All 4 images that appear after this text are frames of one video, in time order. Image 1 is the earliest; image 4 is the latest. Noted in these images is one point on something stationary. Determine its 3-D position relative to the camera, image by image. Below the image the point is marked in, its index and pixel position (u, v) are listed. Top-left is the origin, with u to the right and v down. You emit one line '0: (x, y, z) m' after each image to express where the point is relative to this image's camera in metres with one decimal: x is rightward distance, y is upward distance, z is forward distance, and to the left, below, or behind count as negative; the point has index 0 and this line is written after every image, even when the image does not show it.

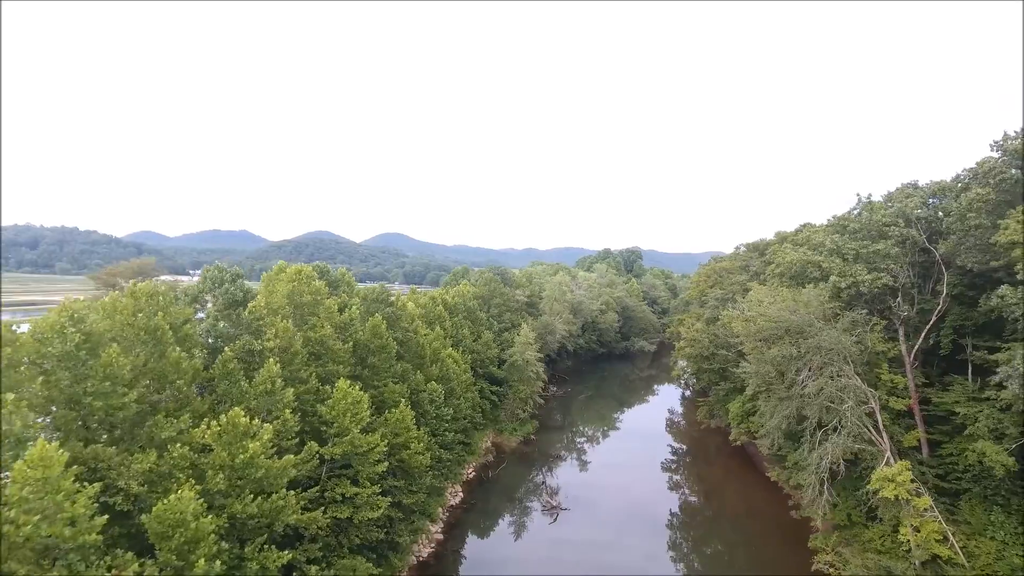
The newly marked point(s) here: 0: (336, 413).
0: (-7.0, -4.9, +19.1) m
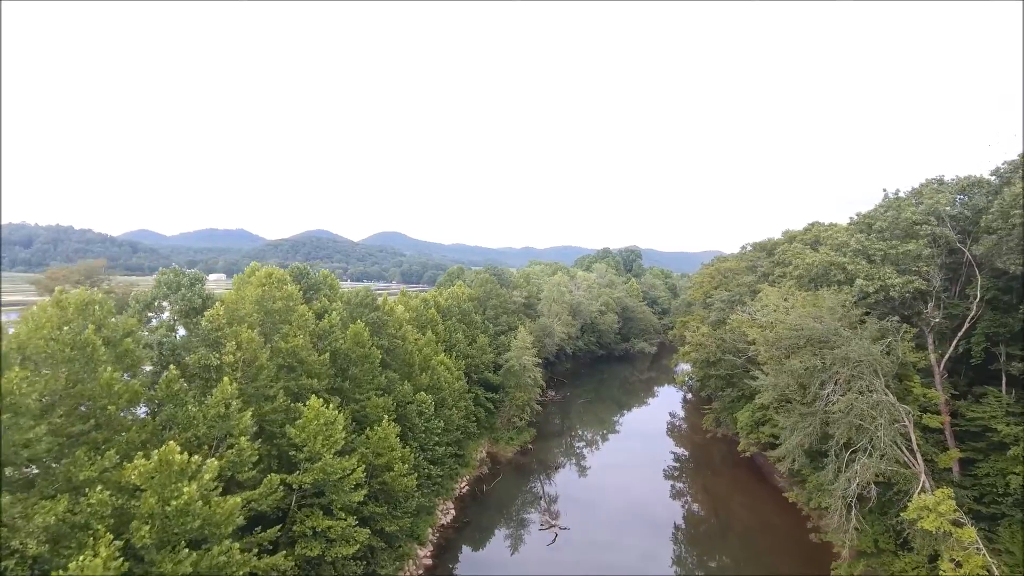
0: (-7.2, -5.1, +16.9) m
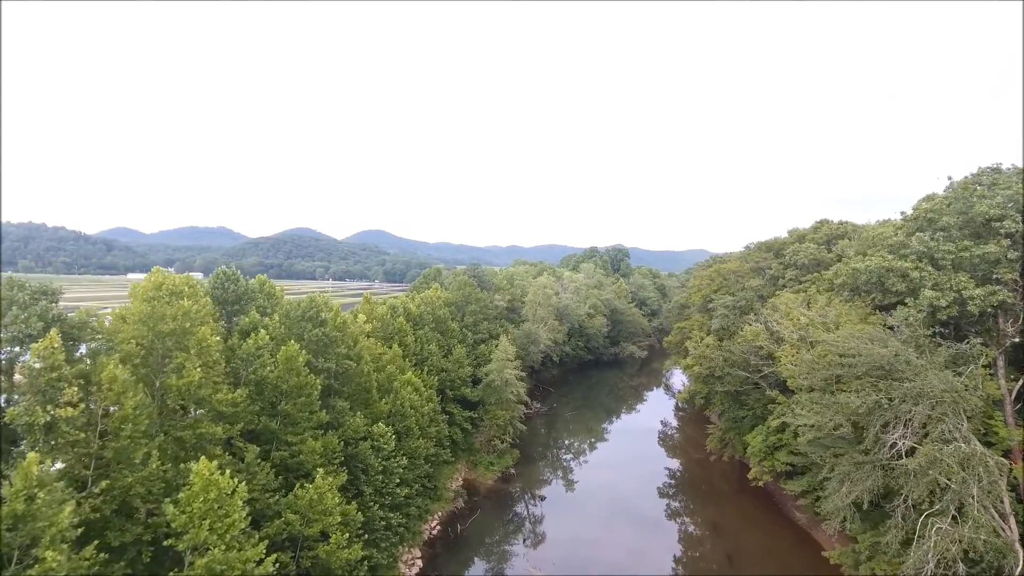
0: (-8.0, -5.6, +11.8) m
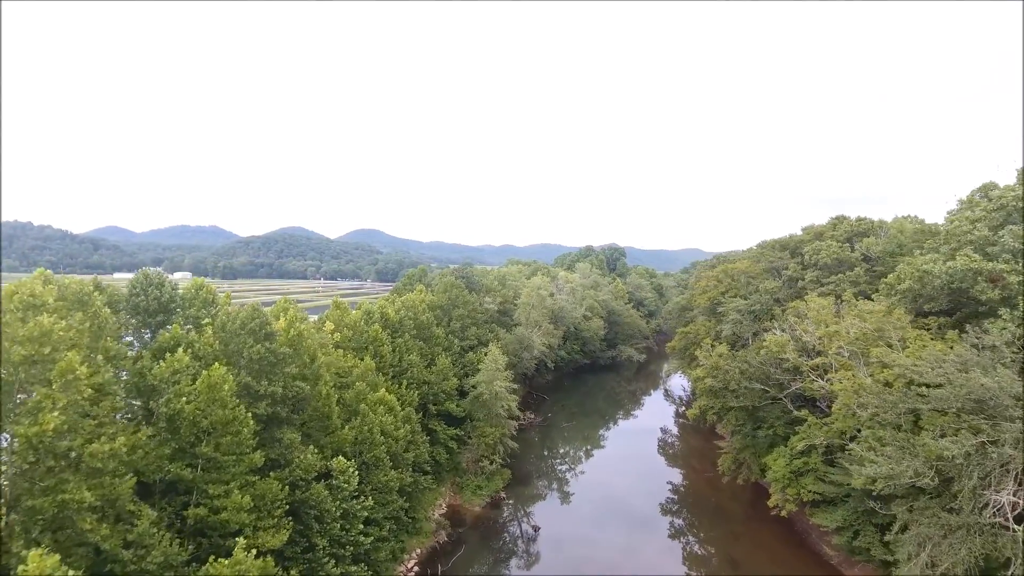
0: (-8.4, -5.9, +7.9) m
